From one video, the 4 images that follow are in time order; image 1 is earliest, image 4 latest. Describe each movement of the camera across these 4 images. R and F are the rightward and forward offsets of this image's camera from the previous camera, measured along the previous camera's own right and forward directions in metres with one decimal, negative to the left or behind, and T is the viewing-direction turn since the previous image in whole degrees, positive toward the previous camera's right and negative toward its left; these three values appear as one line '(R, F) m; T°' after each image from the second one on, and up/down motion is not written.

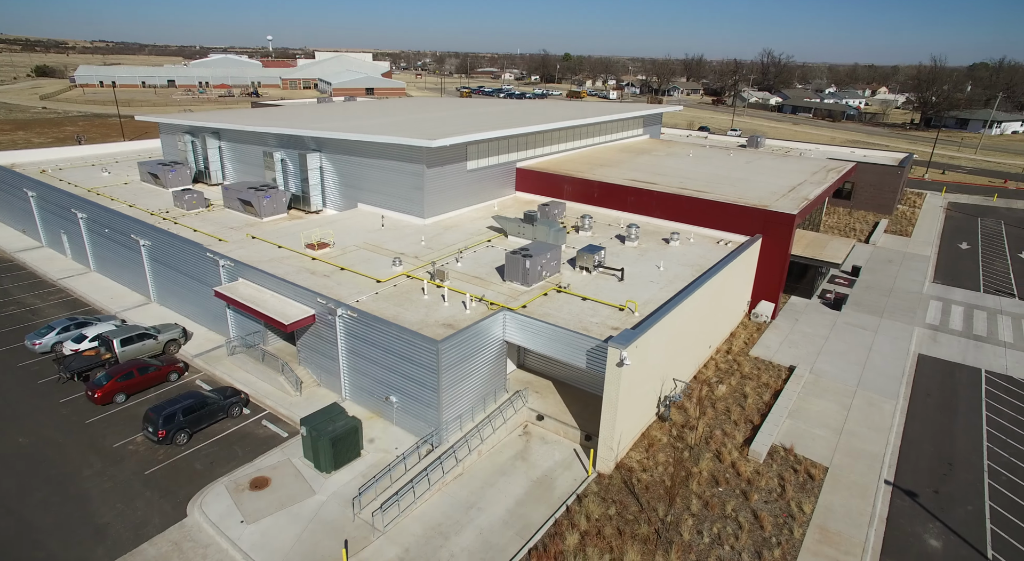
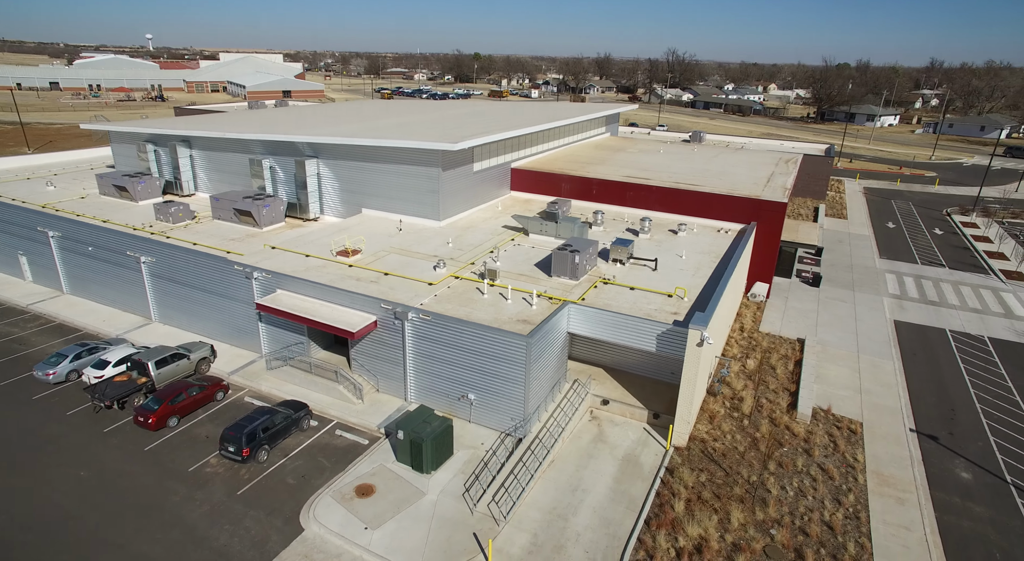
(-5.2, -0.5) m; +8°
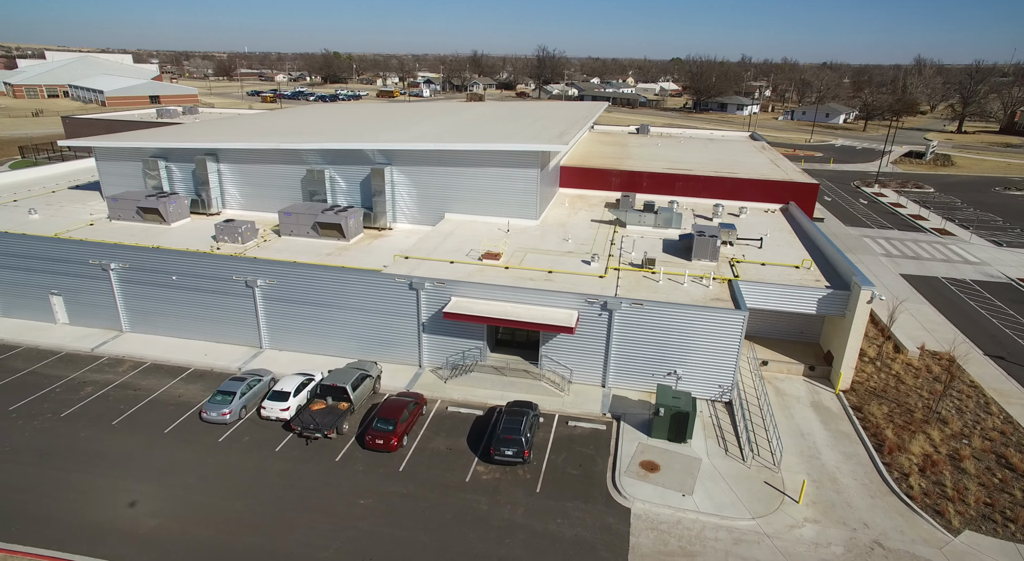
(-12.1, 0.0) m; +13°
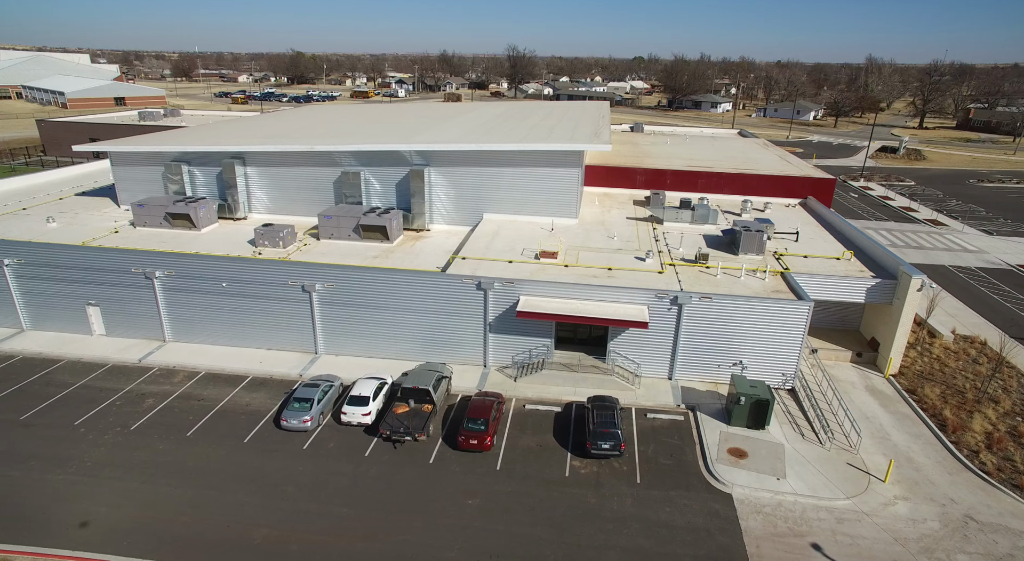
(-4.0, -0.2) m; +3°
